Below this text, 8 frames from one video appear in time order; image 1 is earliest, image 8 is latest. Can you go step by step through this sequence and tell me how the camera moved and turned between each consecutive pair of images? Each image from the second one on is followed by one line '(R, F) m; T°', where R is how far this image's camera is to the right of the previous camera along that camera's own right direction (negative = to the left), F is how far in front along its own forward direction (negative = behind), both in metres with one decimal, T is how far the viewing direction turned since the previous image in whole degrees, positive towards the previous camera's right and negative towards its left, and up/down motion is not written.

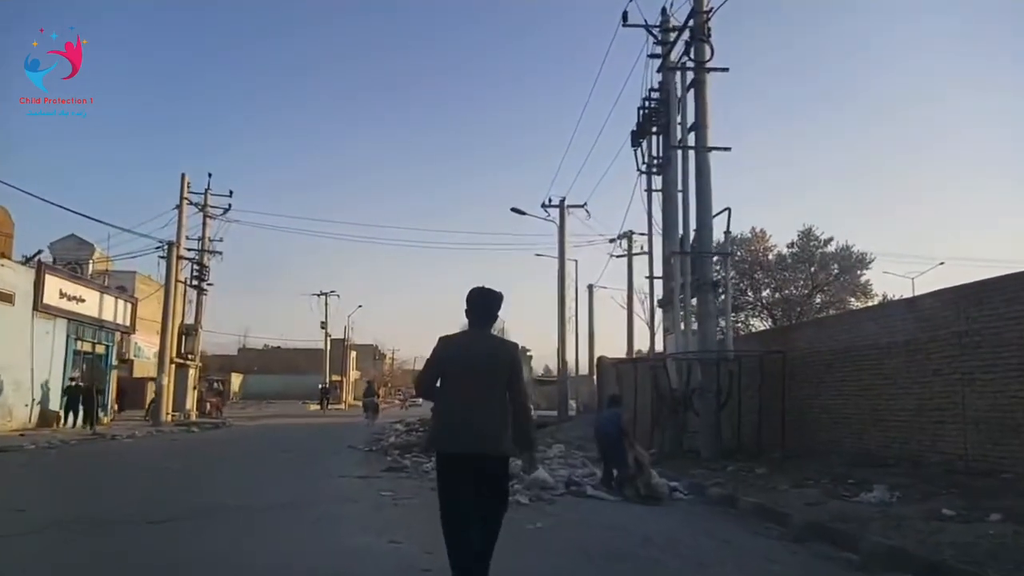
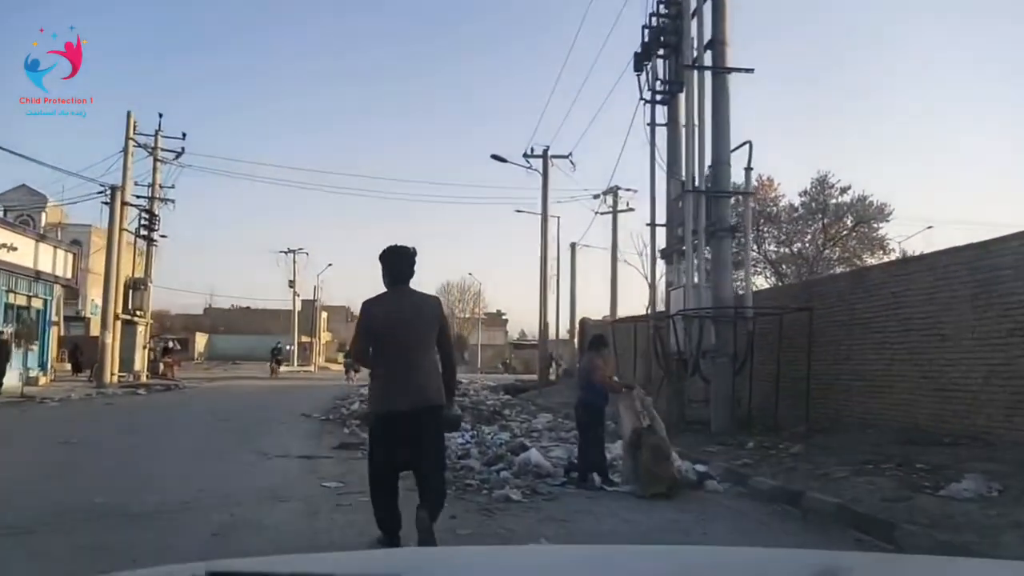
(-0.1, +2.8) m; +1°
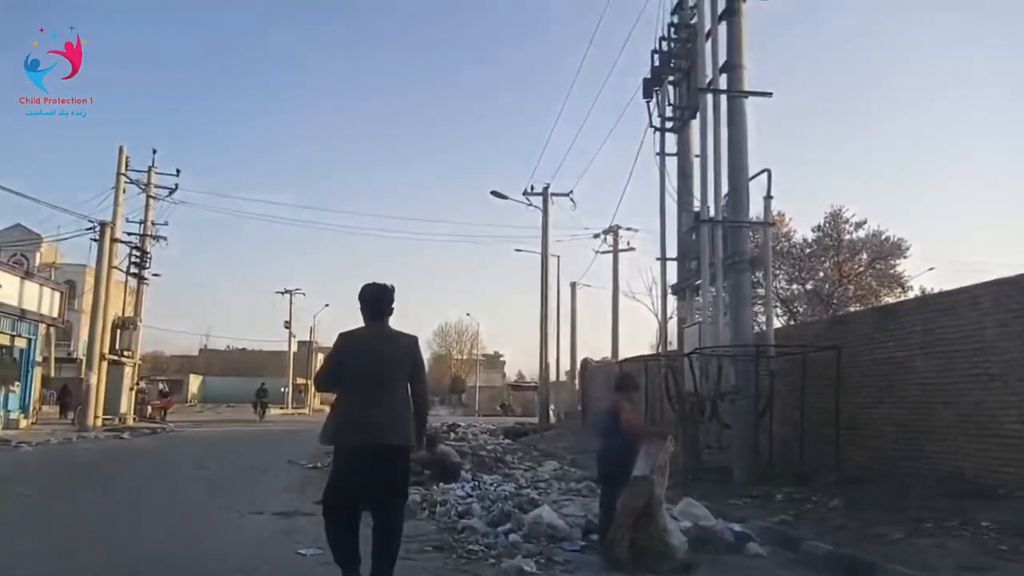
(-0.1, +1.2) m; 0°
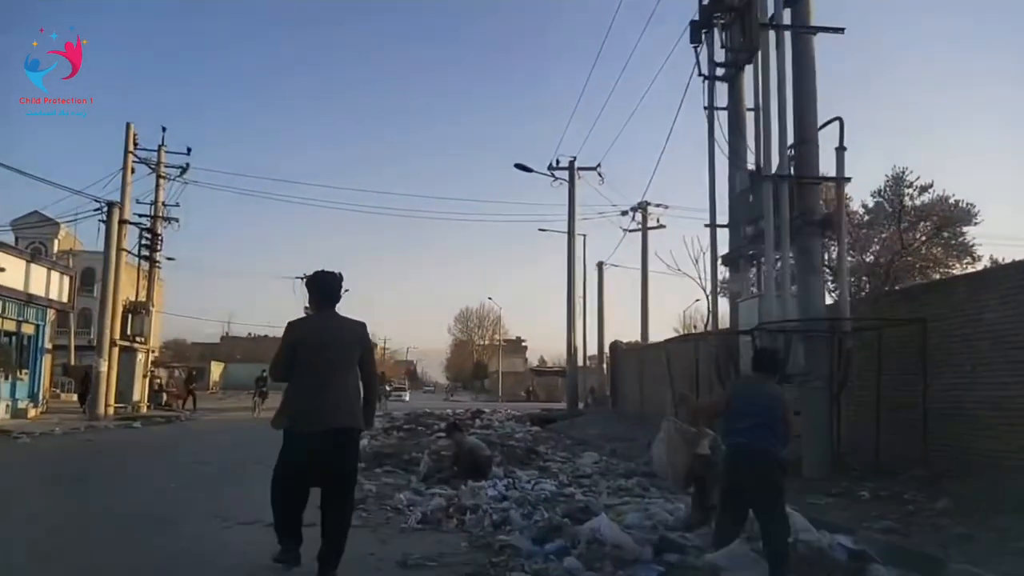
(-0.2, +1.8) m; -1°
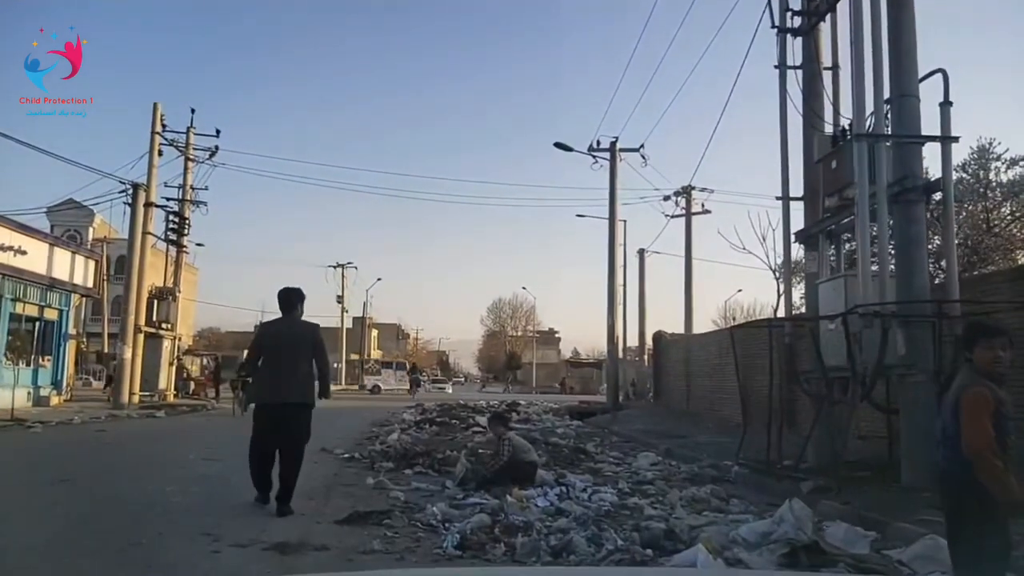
(-0.2, +1.7) m; -2°
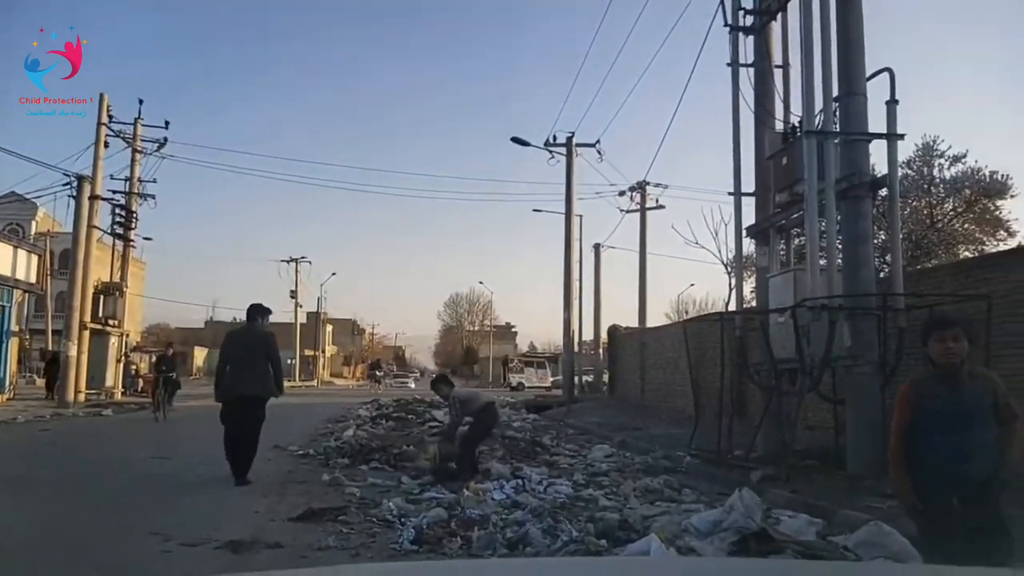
(0.0, -0.1) m; +3°
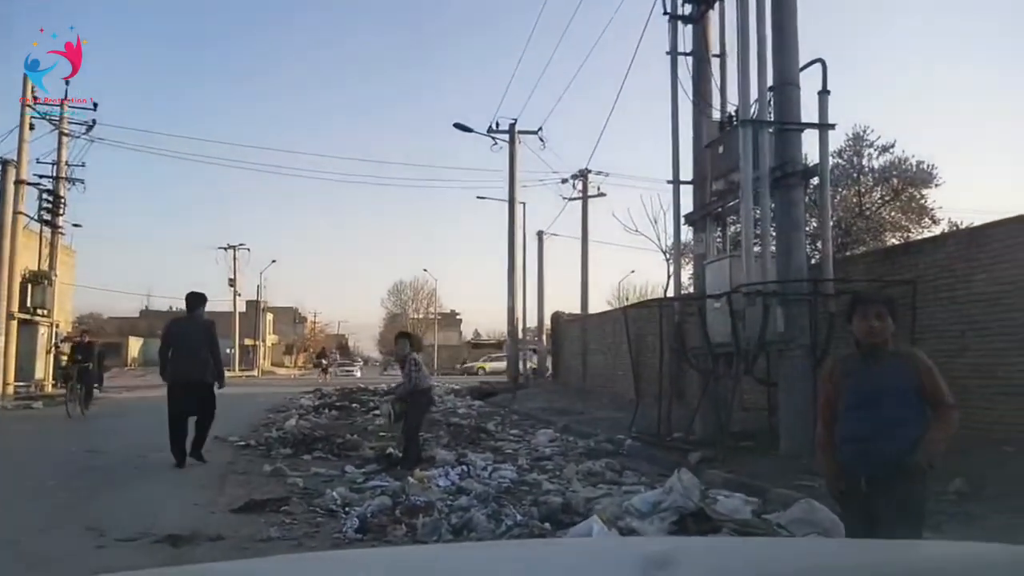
(0.0, -0.1) m; +3°
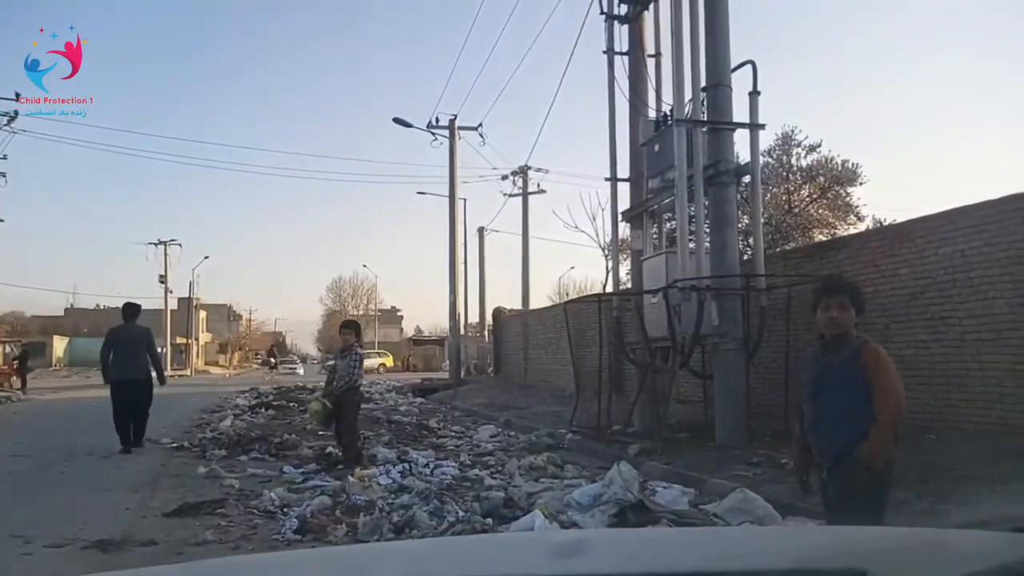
(0.0, -0.1) m; +3°
